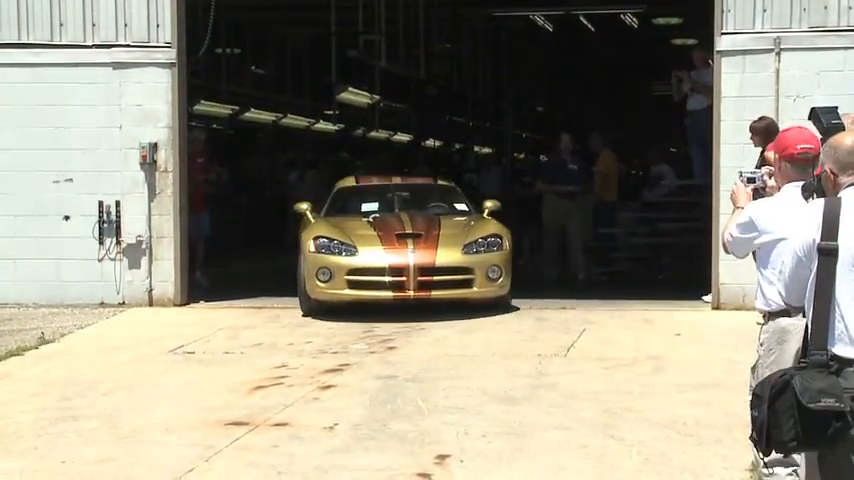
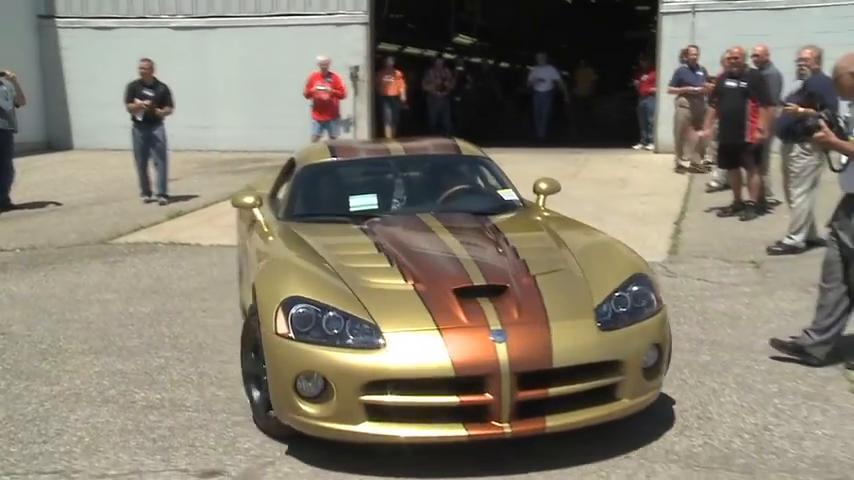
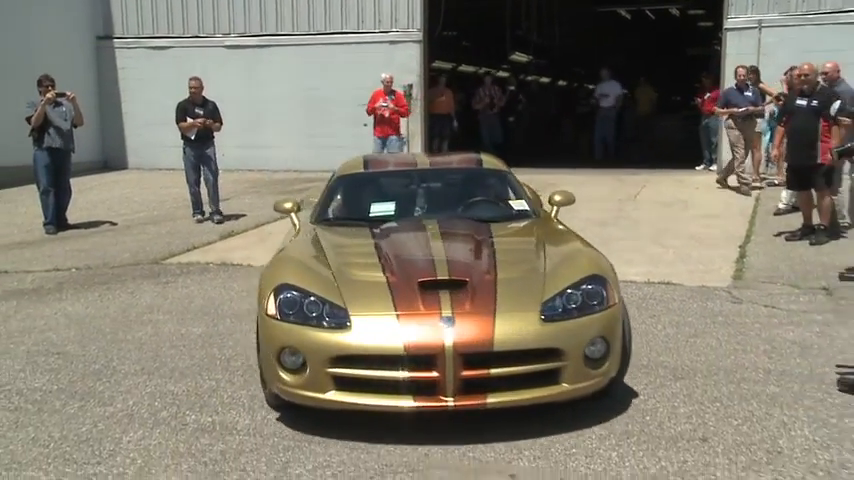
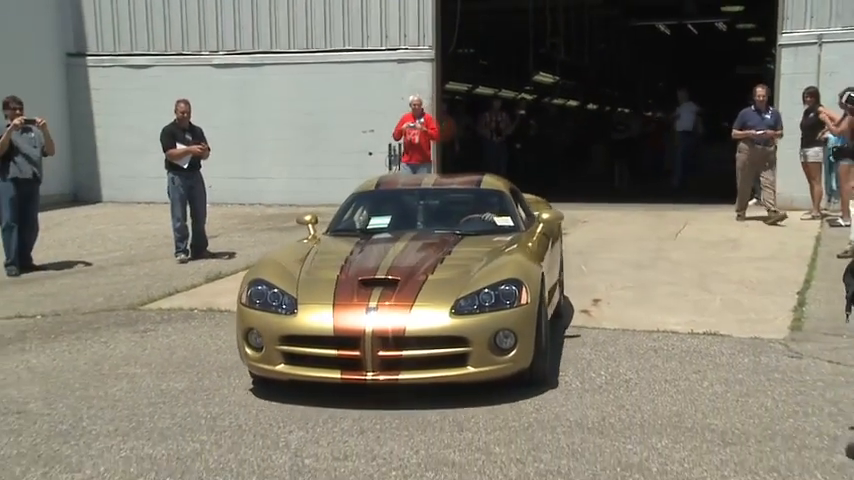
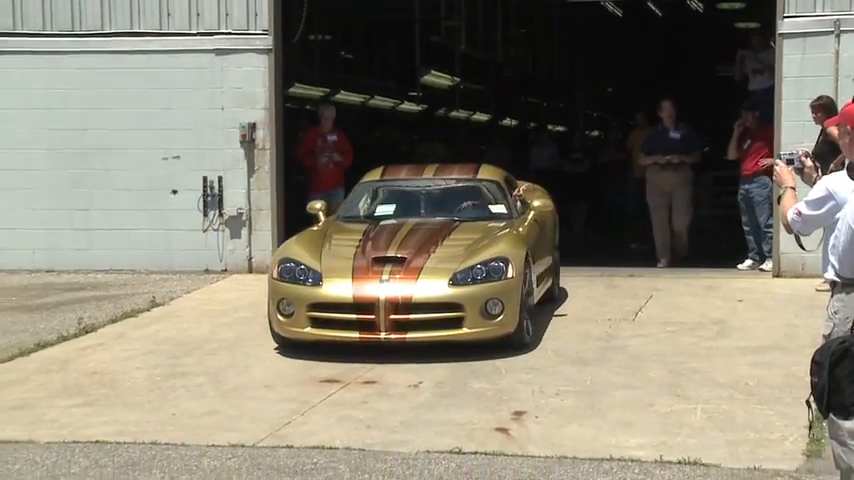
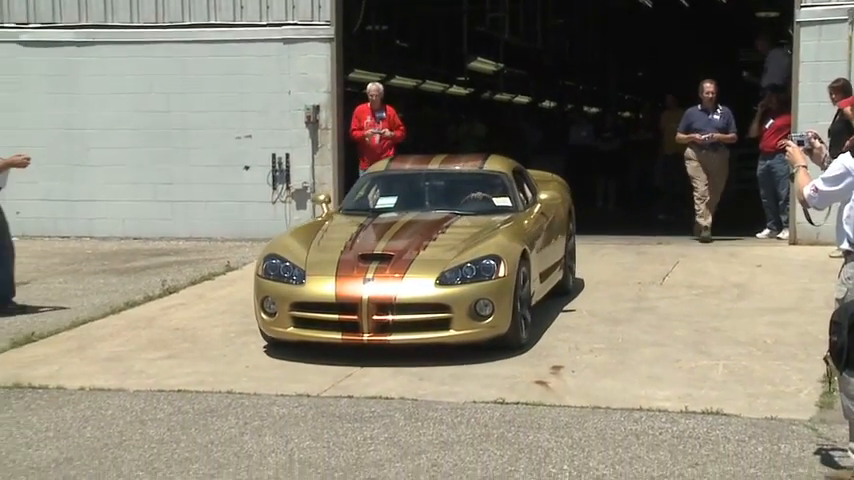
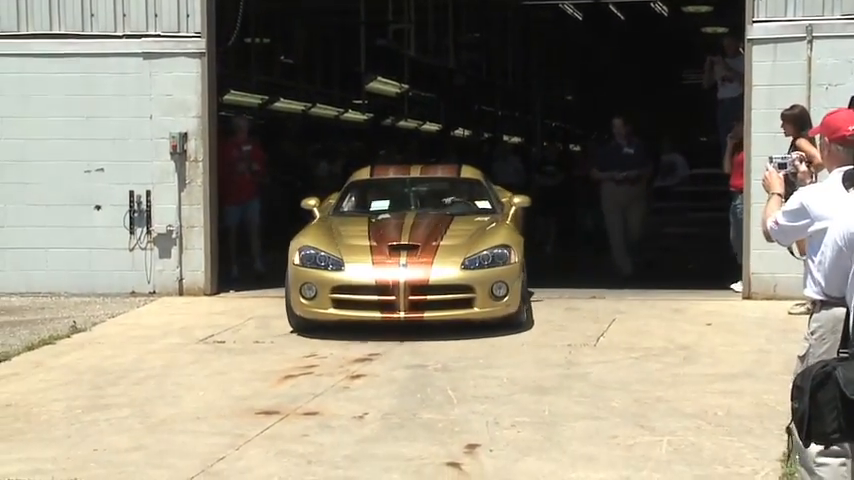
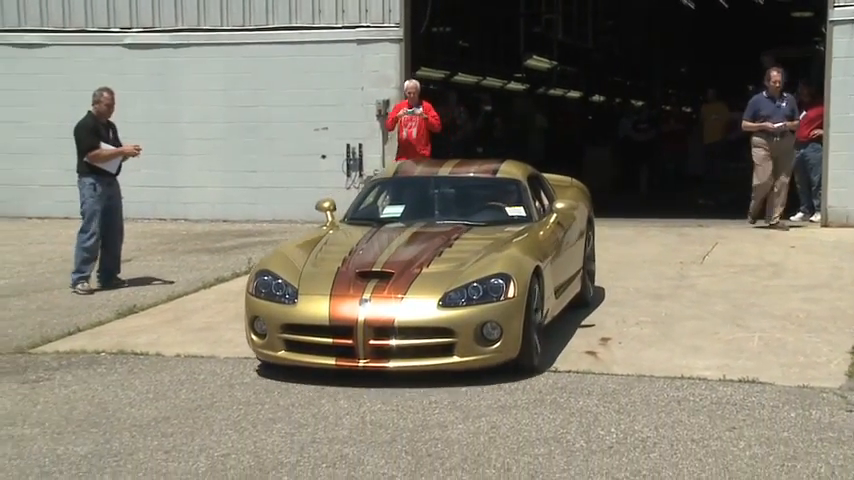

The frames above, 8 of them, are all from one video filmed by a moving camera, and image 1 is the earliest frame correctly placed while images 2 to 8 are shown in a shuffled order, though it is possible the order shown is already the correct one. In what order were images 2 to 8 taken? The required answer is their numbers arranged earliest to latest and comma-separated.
7, 5, 6, 8, 4, 3, 2
